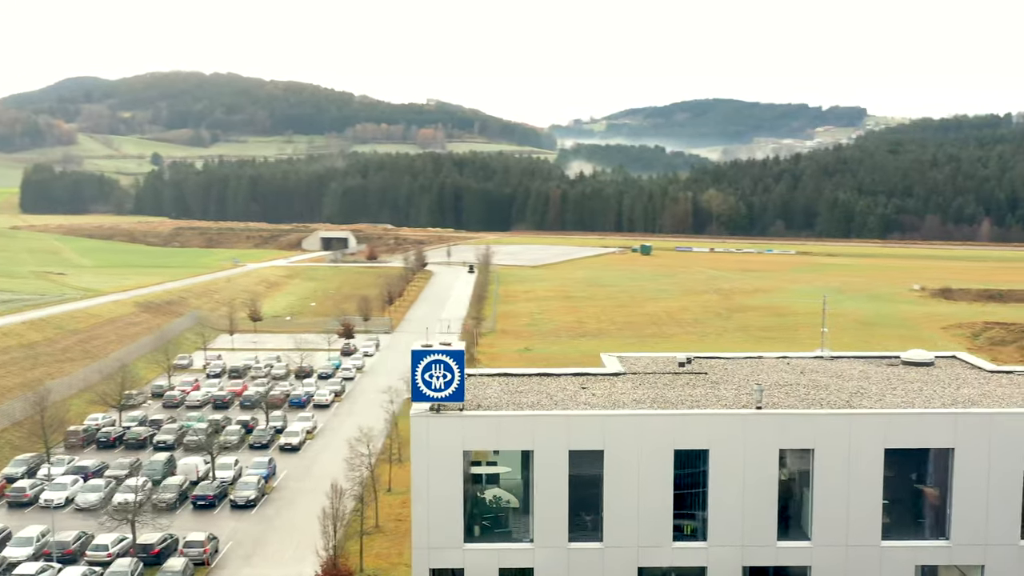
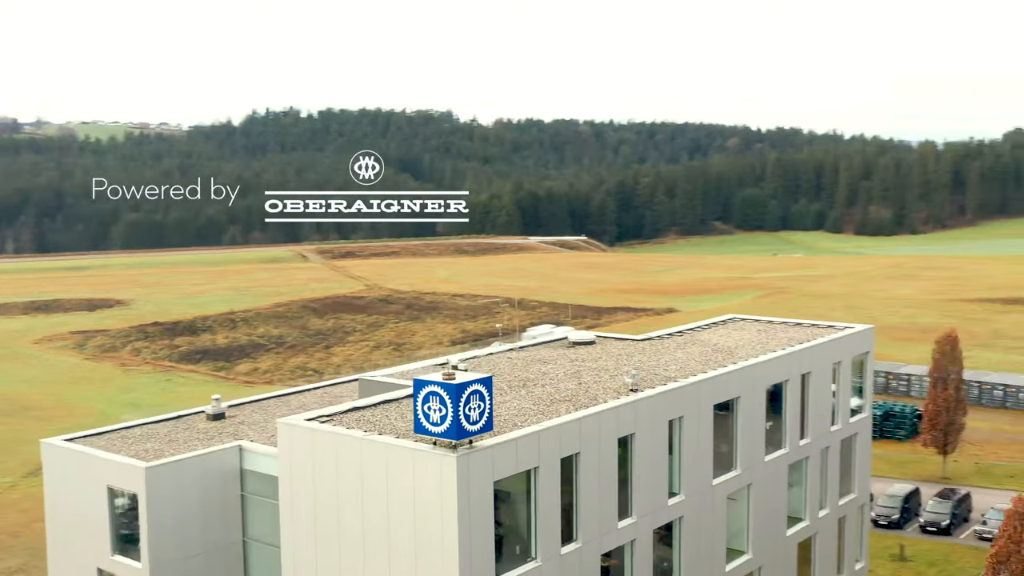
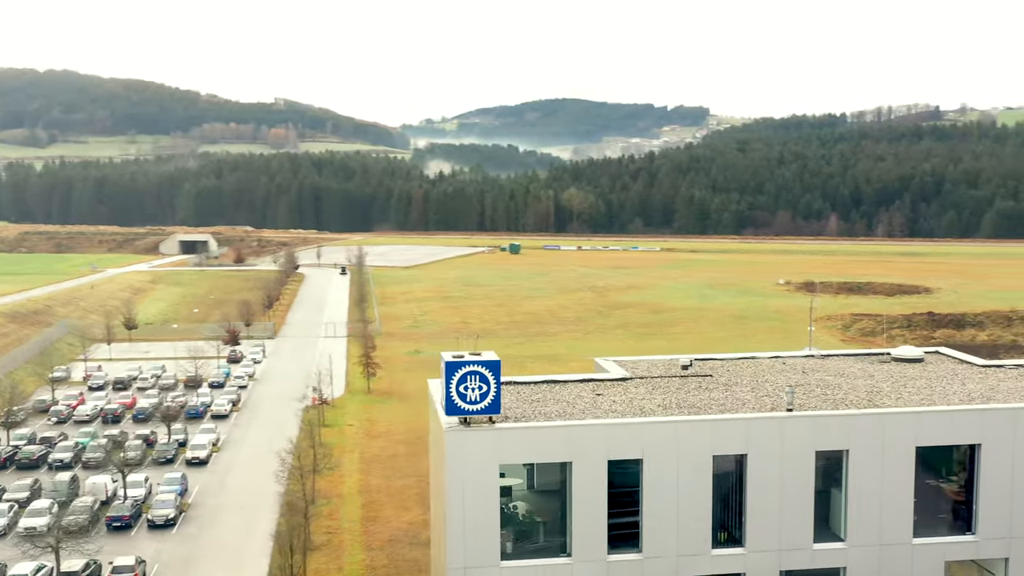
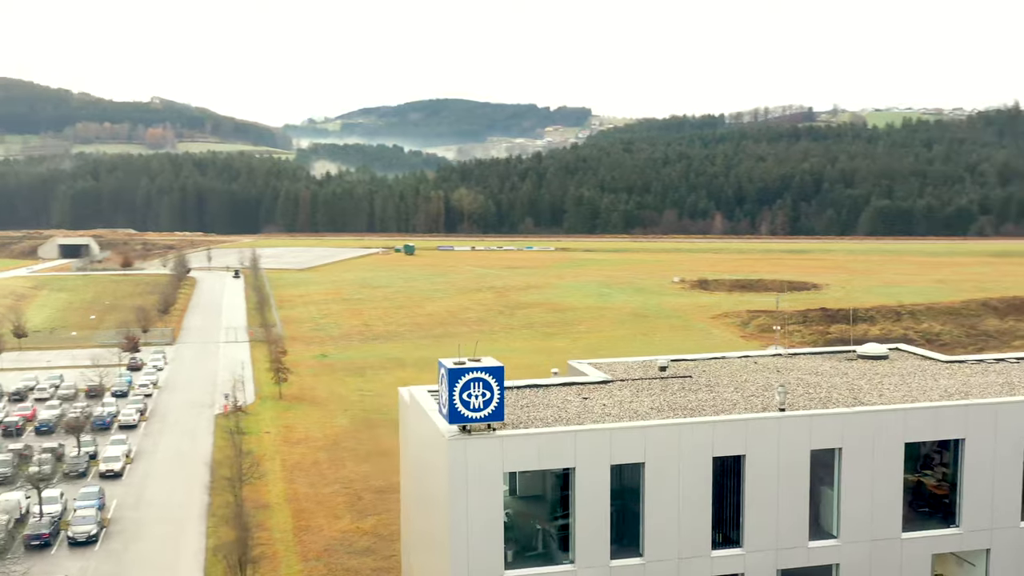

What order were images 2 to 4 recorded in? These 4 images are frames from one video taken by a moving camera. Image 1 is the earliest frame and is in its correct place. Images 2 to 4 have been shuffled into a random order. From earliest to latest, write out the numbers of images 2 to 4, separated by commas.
3, 4, 2
